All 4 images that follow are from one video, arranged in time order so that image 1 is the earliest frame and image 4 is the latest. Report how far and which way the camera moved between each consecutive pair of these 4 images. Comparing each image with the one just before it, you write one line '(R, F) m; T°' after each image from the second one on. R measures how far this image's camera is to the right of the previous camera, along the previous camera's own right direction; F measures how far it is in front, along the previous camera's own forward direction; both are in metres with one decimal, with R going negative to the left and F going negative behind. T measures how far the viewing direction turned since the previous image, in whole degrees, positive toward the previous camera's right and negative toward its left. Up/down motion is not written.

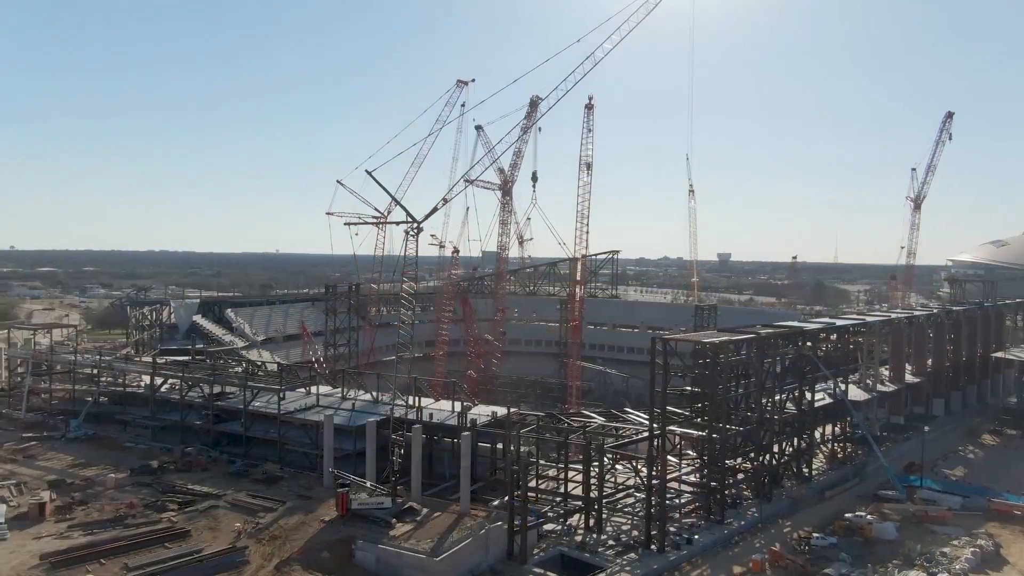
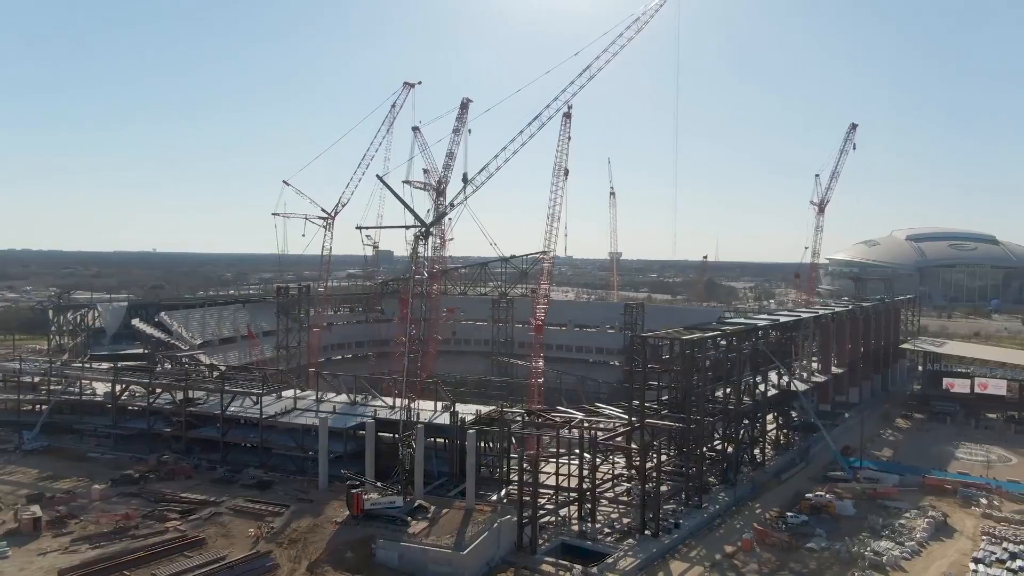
(-2.4, -0.4) m; +7°
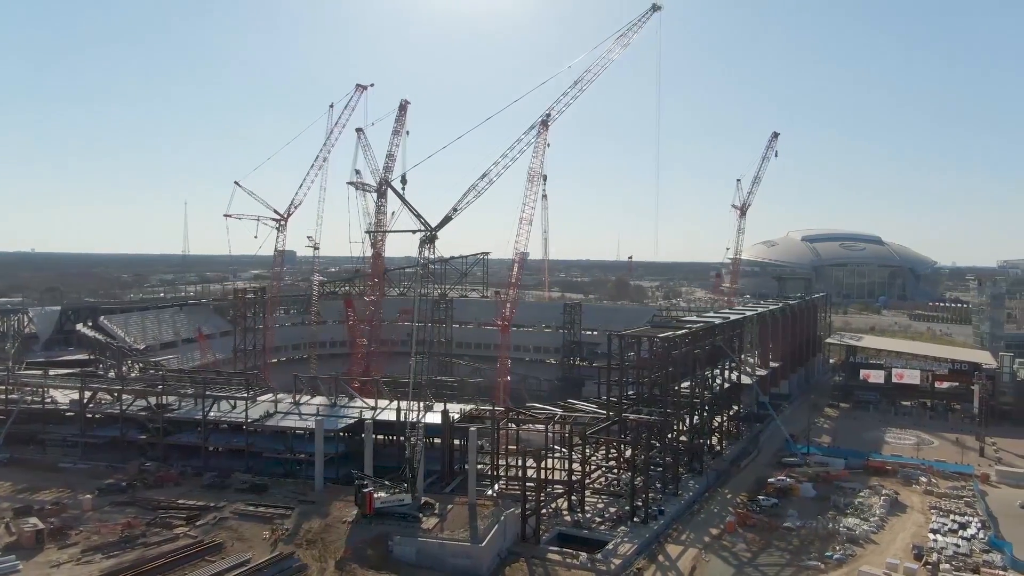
(-2.1, -0.5) m; +7°
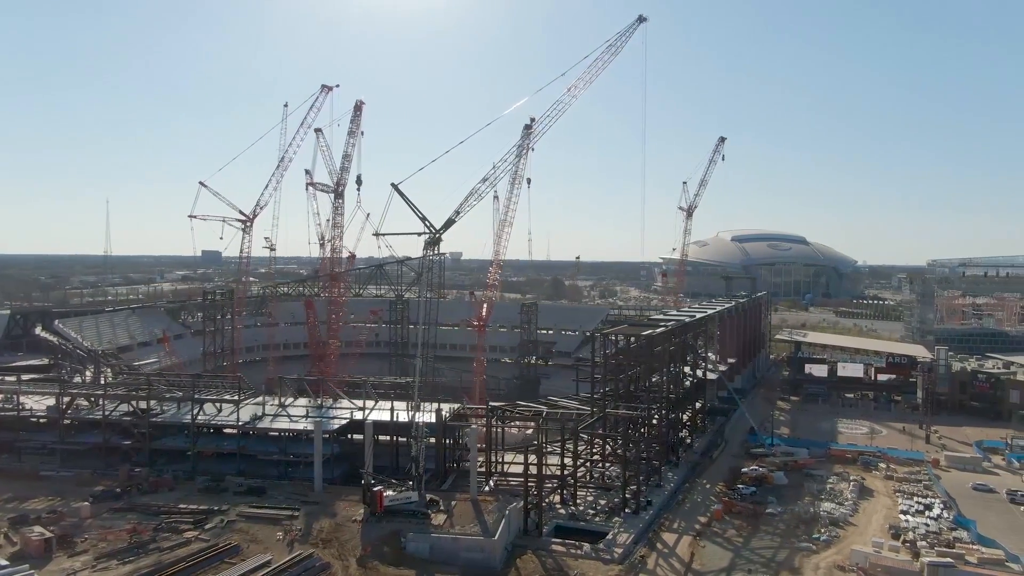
(-1.5, -0.5) m; +5°
